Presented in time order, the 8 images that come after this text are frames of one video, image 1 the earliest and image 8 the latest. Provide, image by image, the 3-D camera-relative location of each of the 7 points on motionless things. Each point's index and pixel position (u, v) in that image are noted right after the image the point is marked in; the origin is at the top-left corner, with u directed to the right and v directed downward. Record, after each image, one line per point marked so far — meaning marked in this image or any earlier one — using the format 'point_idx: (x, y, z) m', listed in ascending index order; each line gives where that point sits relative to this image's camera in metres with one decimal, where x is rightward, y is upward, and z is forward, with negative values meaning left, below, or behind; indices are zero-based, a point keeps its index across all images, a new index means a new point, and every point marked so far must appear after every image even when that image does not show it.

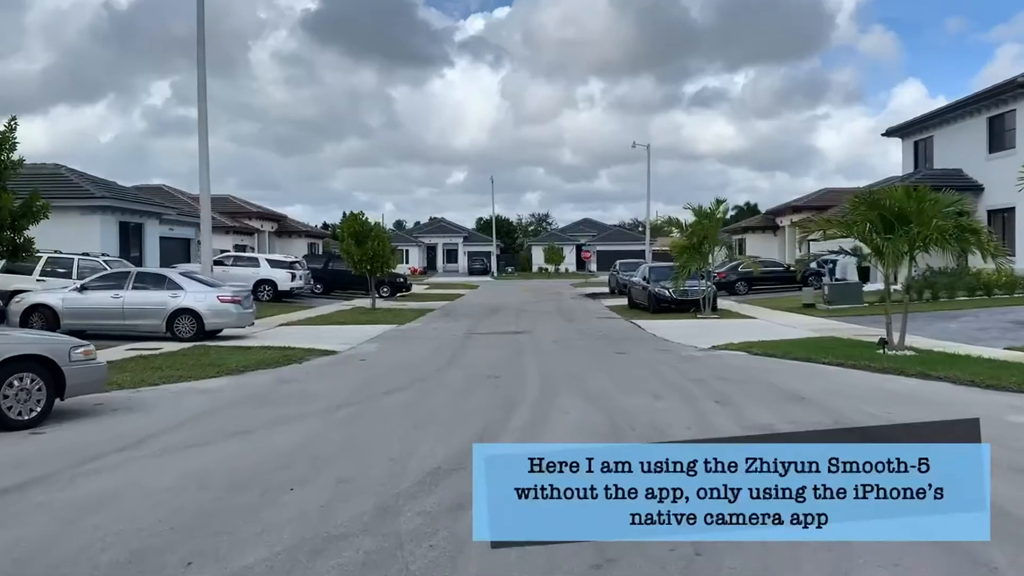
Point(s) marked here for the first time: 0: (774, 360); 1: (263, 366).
0: (+4.2, -1.2, +15.1) m
1: (-4.0, -1.3, +15.0) m
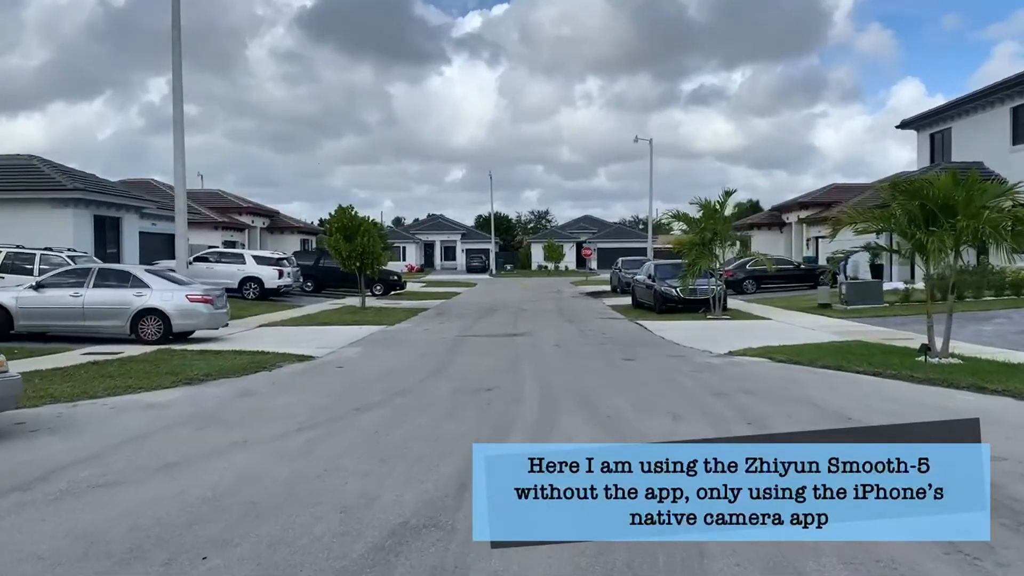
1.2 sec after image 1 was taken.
0: (+4.2, -1.2, +13.5) m
1: (-4.1, -1.2, +13.4) m
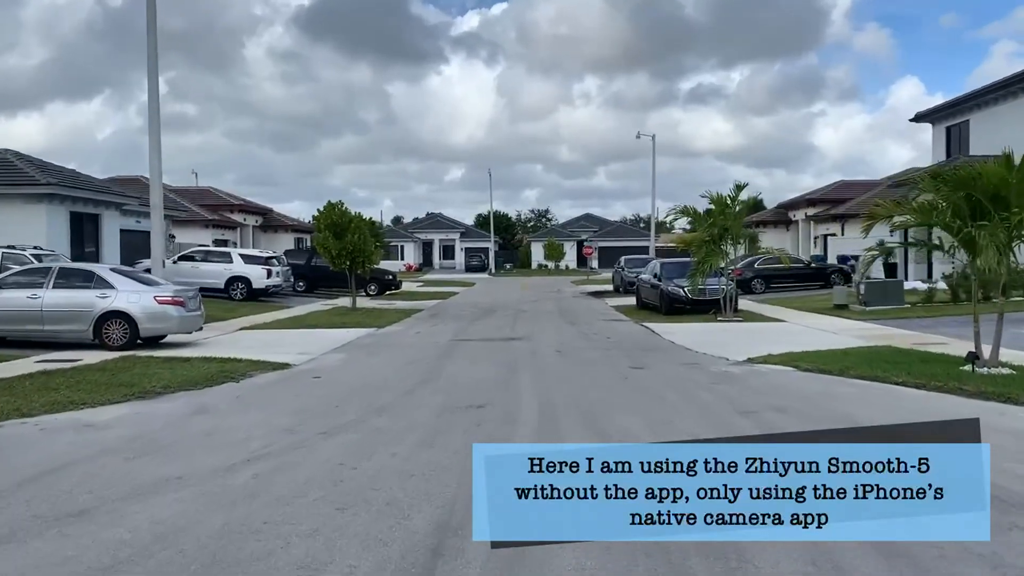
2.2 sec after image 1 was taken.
0: (+4.1, -1.2, +12.0) m
1: (-4.2, -1.3, +11.9) m
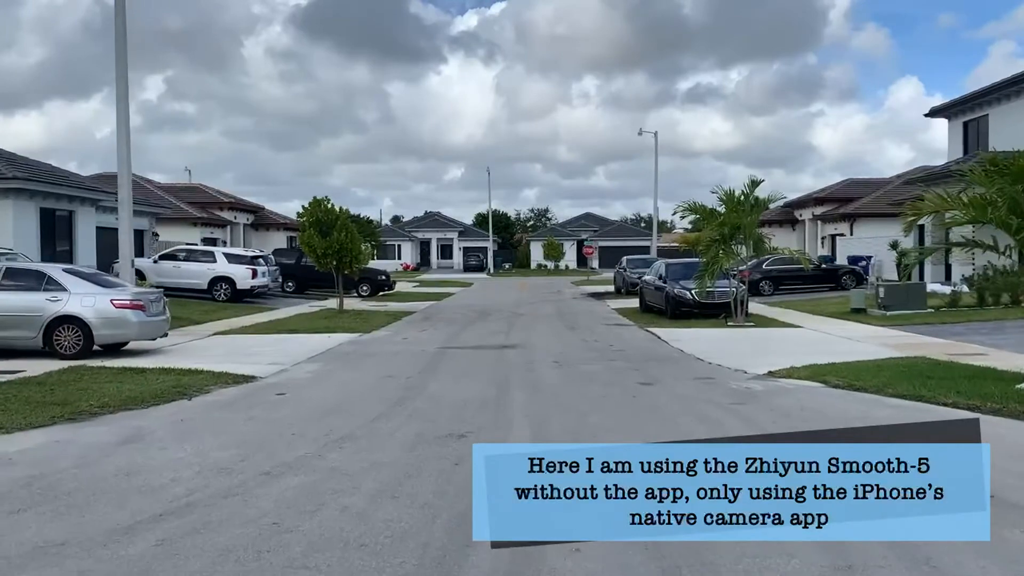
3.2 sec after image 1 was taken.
0: (+4.0, -1.3, +10.5) m
1: (-4.3, -1.3, +10.4) m
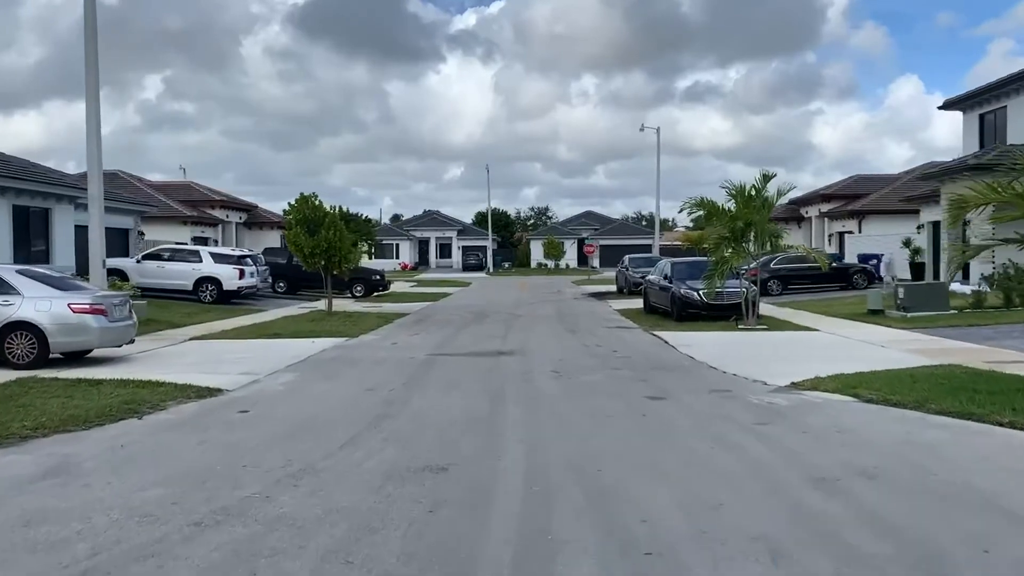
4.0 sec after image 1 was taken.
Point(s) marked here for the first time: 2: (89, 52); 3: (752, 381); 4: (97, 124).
0: (+4.0, -1.3, +9.2) m
1: (-4.3, -1.4, +9.1) m
2: (-8.7, +4.9, +19.3) m
3: (+3.0, -1.2, +11.8) m
4: (-8.5, +3.4, +19.0) m
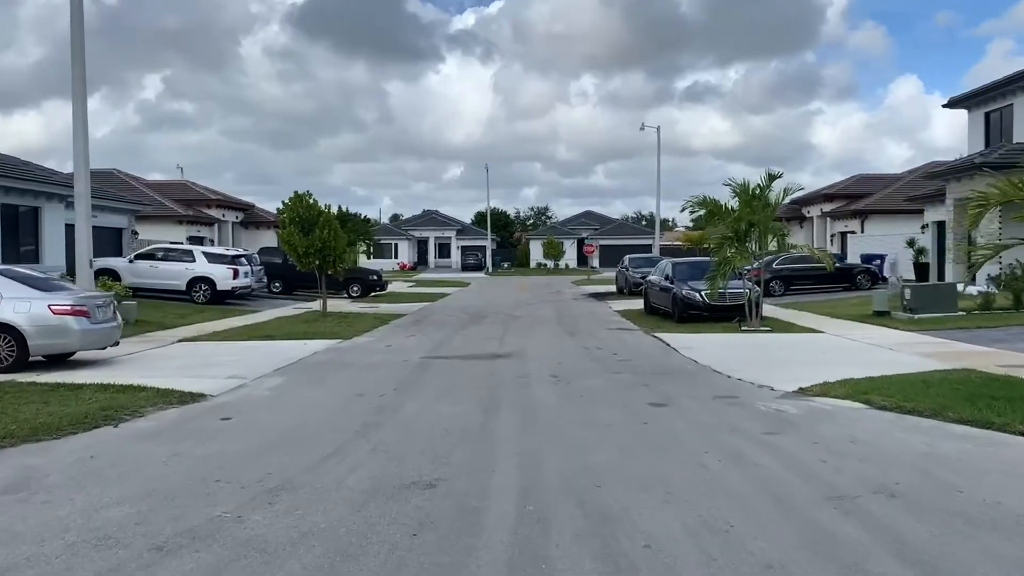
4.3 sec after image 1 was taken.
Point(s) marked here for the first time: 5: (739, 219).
0: (+3.9, -1.3, +8.7) m
1: (-4.4, -1.4, +8.6) m
2: (-8.8, +4.9, +18.8) m
3: (+3.0, -1.2, +11.3) m
4: (-8.5, +3.3, +18.6) m
5: (+4.9, +1.5, +20.0) m
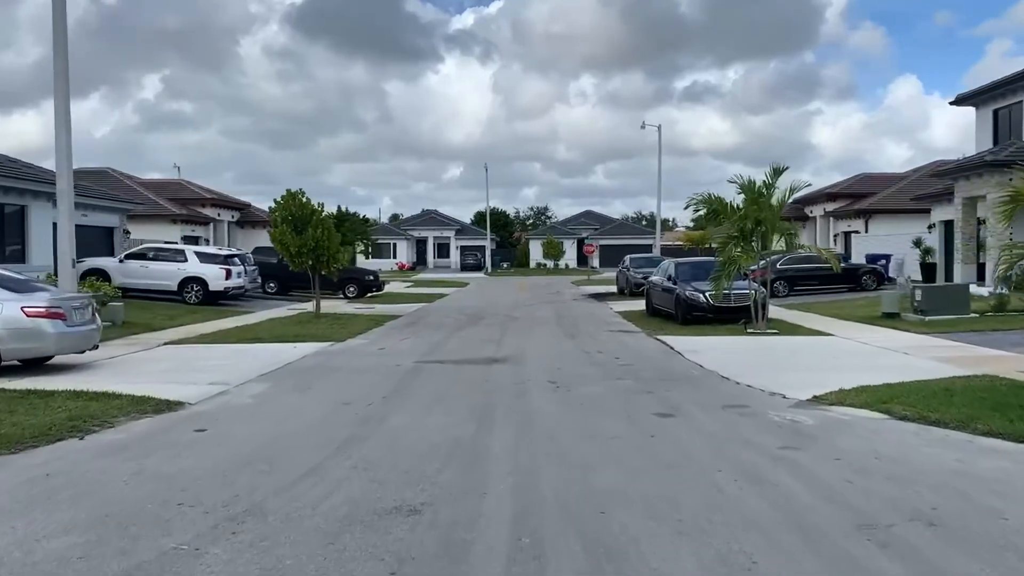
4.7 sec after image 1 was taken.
0: (+3.9, -1.3, +8.1) m
1: (-4.4, -1.4, +8.0) m
2: (-8.8, +4.9, +18.2) m
3: (+2.9, -1.2, +10.7) m
4: (-8.5, +3.3, +17.9) m
5: (+4.8, +1.5, +19.3) m
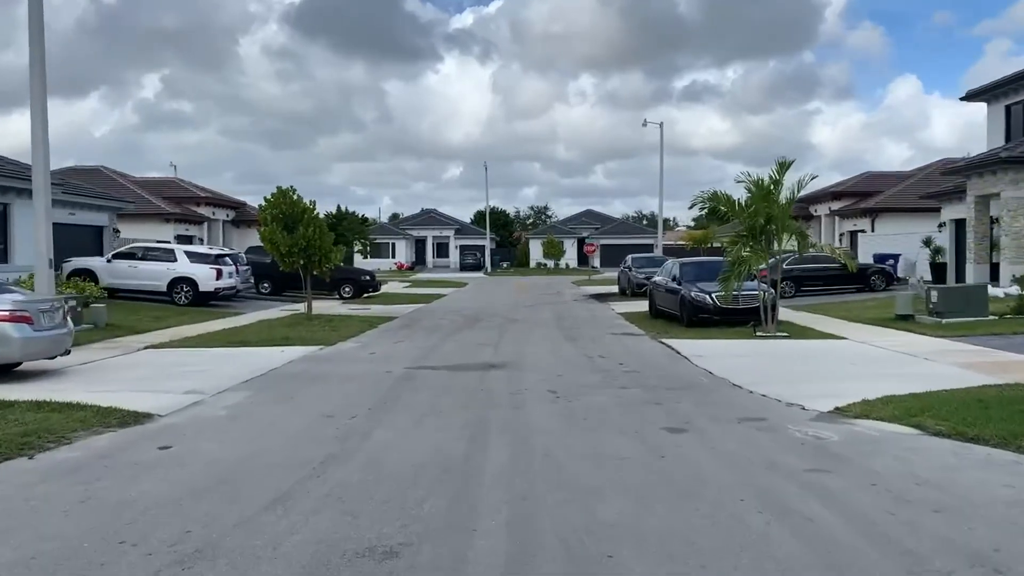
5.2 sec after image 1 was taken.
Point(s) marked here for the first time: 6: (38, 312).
0: (+3.8, -1.3, +7.2) m
1: (-4.5, -1.4, +7.2) m
2: (-8.8, +4.8, +17.3) m
3: (+2.9, -1.2, +9.8) m
4: (-8.6, +3.3, +17.1) m
5: (+4.8, +1.5, +18.5) m
6: (-6.3, -0.3, +12.4) m
